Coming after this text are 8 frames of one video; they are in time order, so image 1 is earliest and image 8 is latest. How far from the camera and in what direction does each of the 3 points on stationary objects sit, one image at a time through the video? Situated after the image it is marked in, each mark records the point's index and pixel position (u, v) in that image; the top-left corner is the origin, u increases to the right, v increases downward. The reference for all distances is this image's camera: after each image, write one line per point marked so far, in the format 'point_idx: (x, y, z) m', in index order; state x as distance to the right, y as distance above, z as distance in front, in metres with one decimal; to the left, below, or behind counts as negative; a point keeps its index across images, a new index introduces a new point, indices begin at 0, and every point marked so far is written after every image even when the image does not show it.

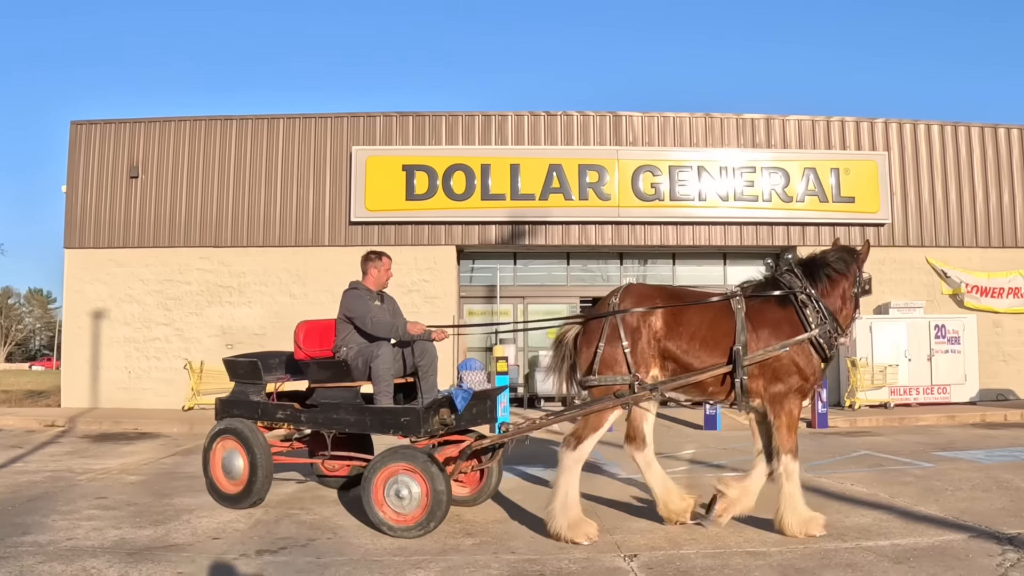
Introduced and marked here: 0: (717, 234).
0: (+4.0, +1.1, +14.0) m
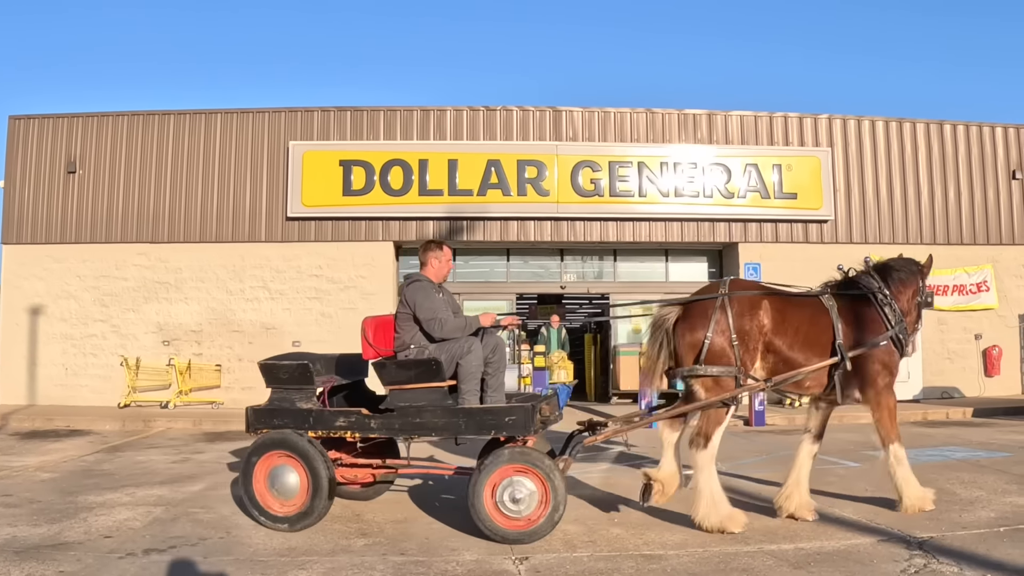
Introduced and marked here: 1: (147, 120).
0: (+2.9, +1.1, +13.9) m
1: (-7.1, +3.3, +13.4) m
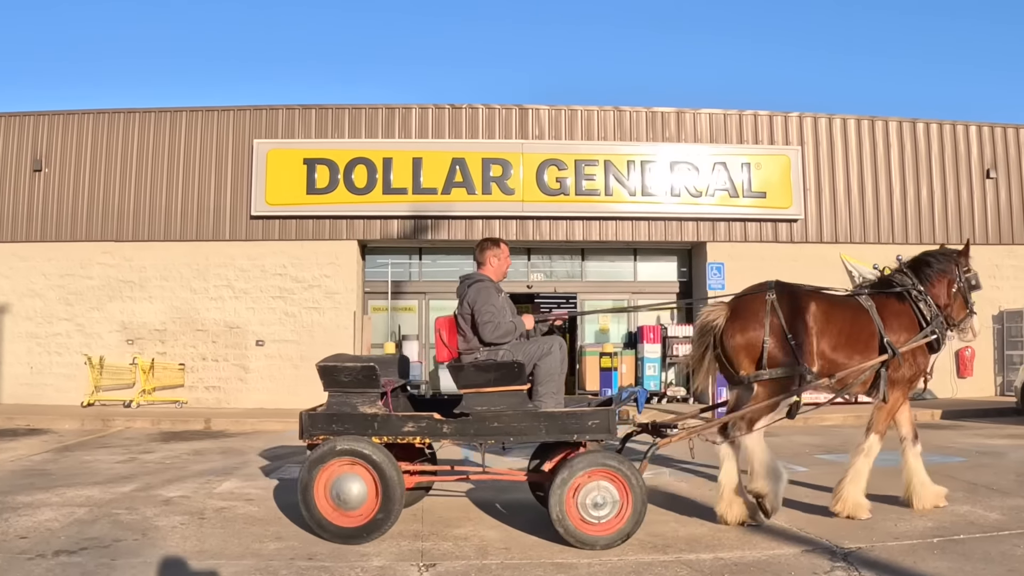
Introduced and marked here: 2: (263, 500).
0: (+2.2, +1.1, +13.7) m
1: (-7.8, +3.3, +13.4) m
2: (-2.4, -2.1, +7.0) m
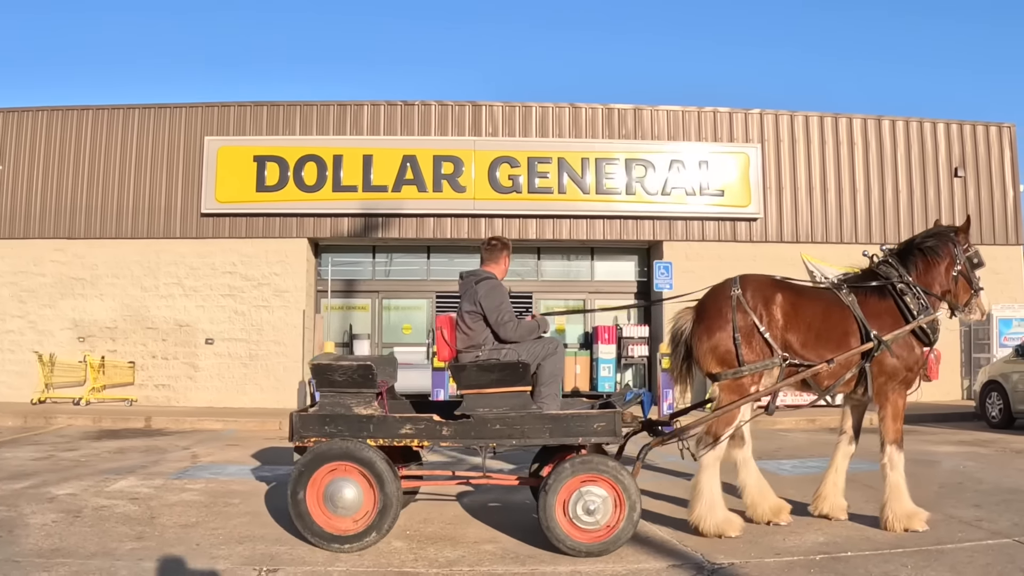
0: (+1.3, +1.1, +13.4) m
1: (-8.7, +3.4, +13.4) m
2: (-3.6, -2.1, +6.8) m
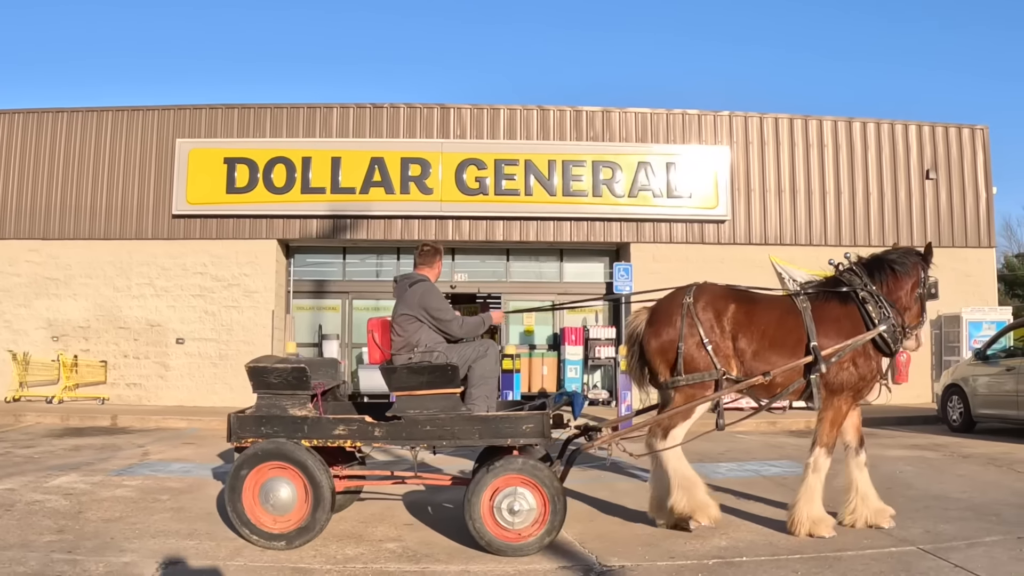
0: (+0.7, +1.1, +13.4) m
1: (-9.3, +3.4, +13.7) m
2: (-4.4, -2.1, +6.9) m
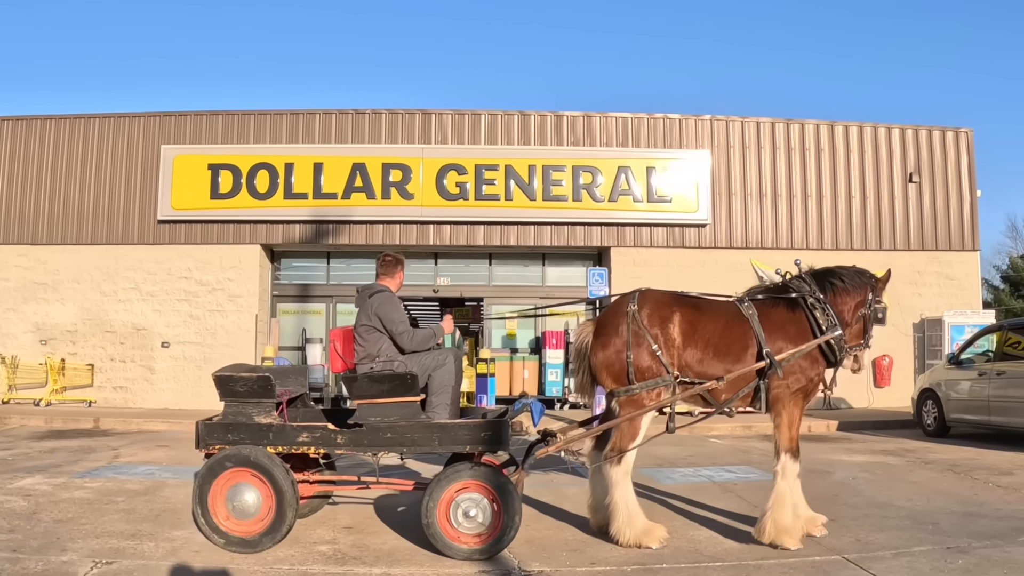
0: (+0.3, +1.0, +13.5) m
1: (-9.7, +3.3, +13.9) m
2: (-4.9, -2.1, +7.1) m
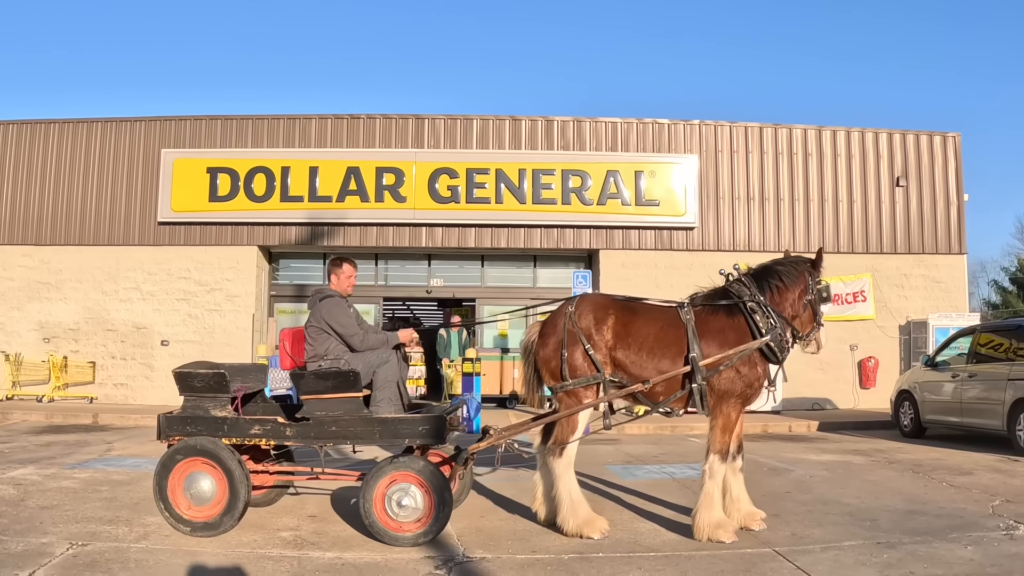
0: (+0.1, +1.0, +13.7) m
1: (-9.8, +3.3, +14.3) m
2: (-5.2, -2.1, +7.4) m
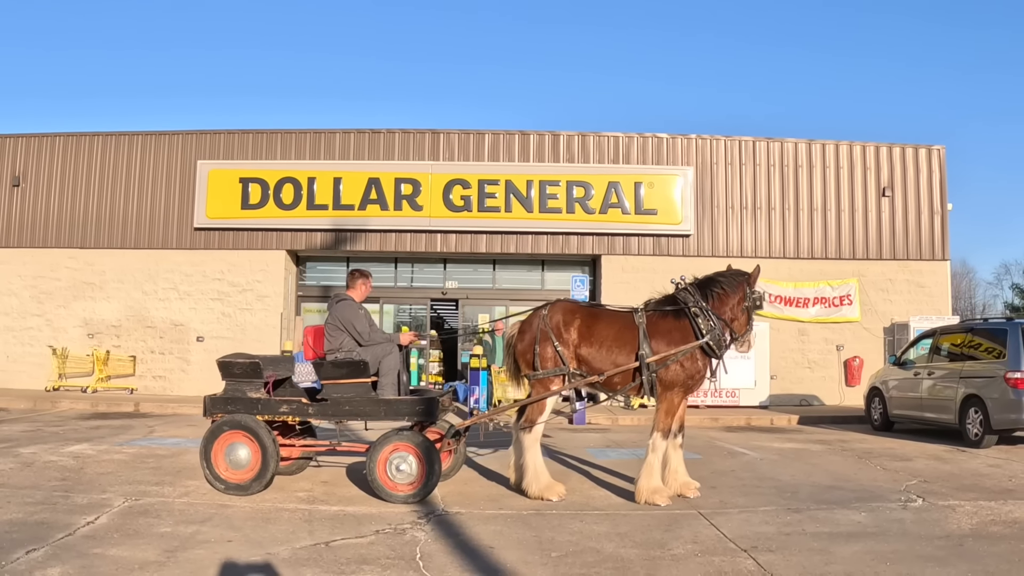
0: (+0.2, +1.0, +14.7) m
1: (-9.6, +3.3, +15.8) m
2: (-5.3, -2.1, +8.6) m
